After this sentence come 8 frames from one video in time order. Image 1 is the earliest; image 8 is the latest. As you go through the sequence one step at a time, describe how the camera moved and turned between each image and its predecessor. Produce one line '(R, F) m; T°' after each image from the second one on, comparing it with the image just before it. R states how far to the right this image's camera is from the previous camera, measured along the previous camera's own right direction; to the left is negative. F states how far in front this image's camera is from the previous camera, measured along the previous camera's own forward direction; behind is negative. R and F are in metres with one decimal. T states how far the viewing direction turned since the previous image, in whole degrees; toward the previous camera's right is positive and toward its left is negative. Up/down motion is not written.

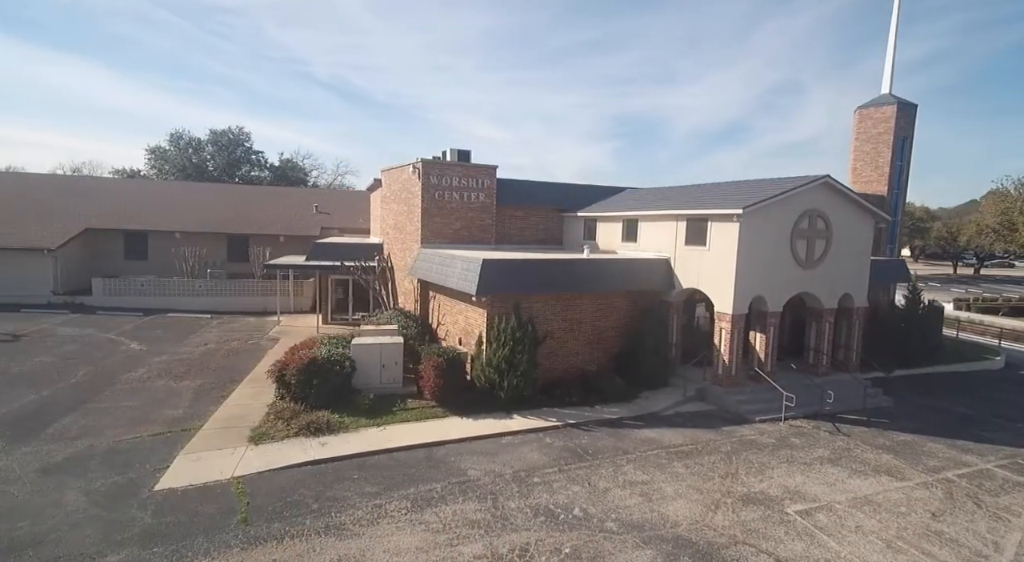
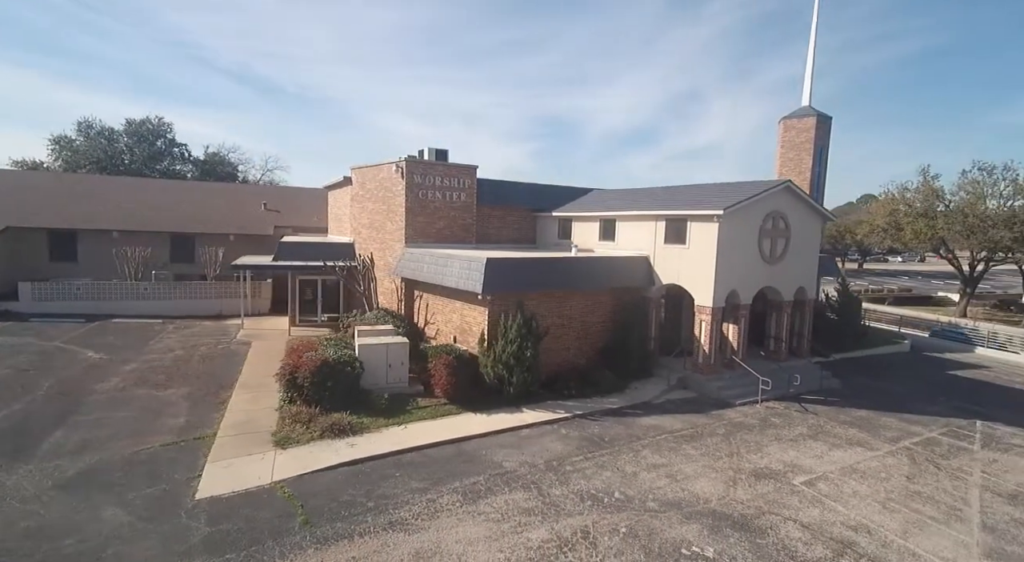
(-1.9, -0.2) m; +8°
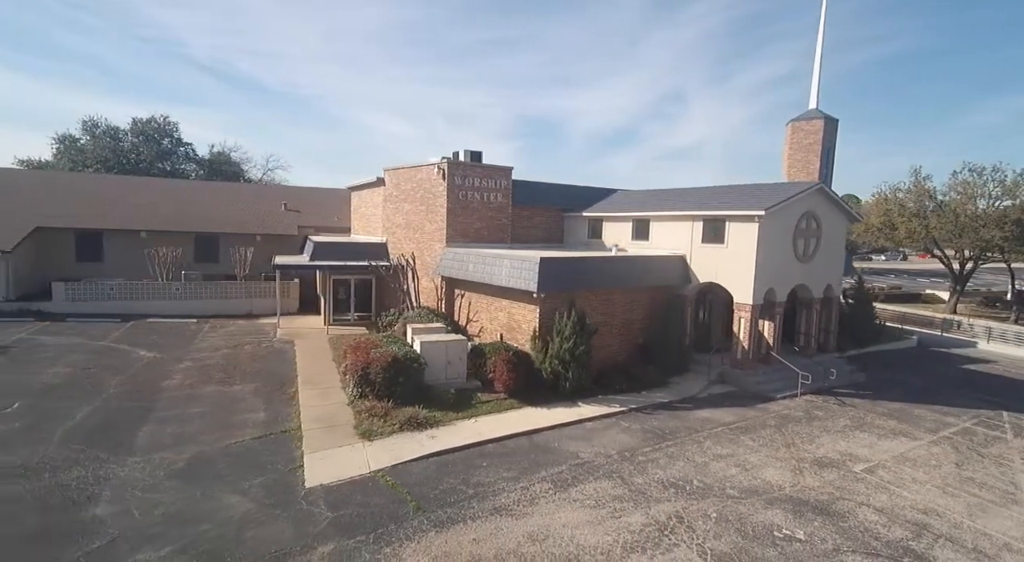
(-1.6, -0.4) m; +1°
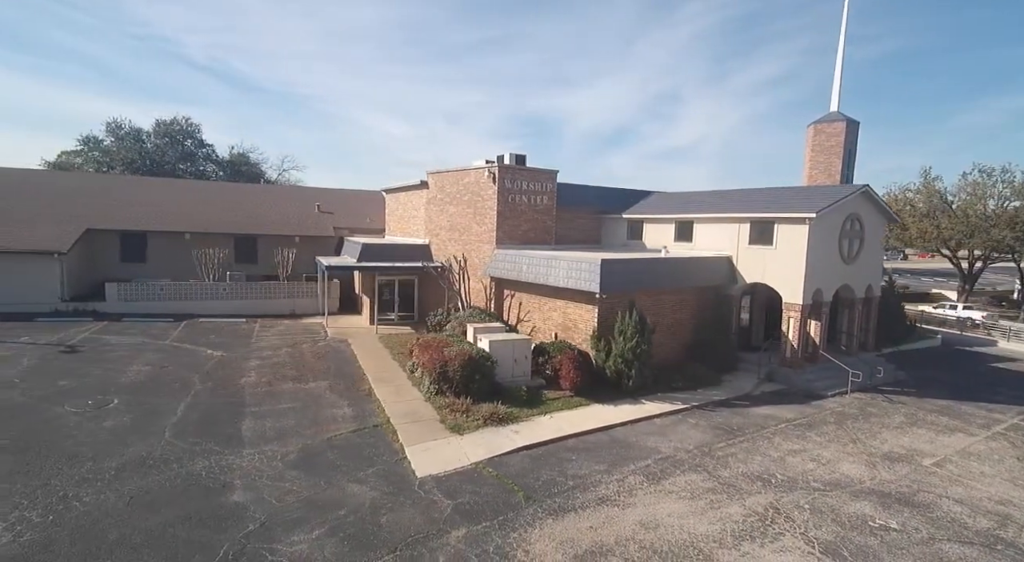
(-1.6, -0.4) m; 0°
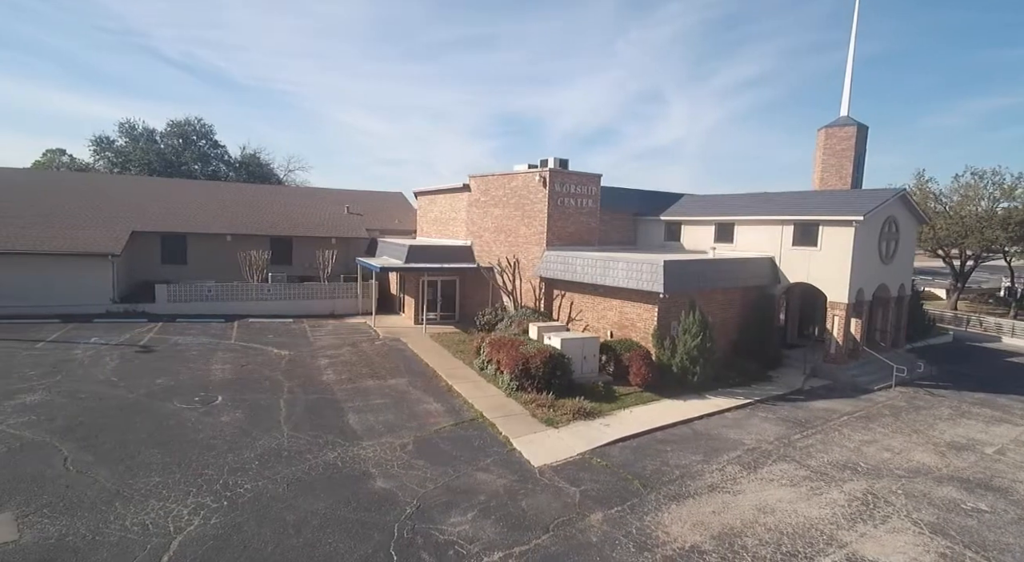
(-2.1, -0.5) m; +1°
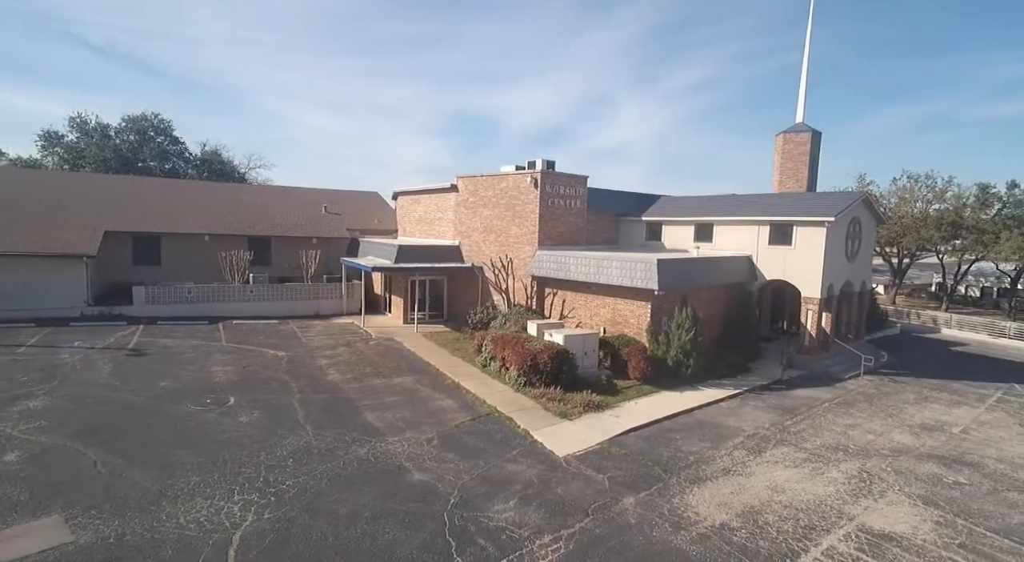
(-1.1, -0.3) m; +4°
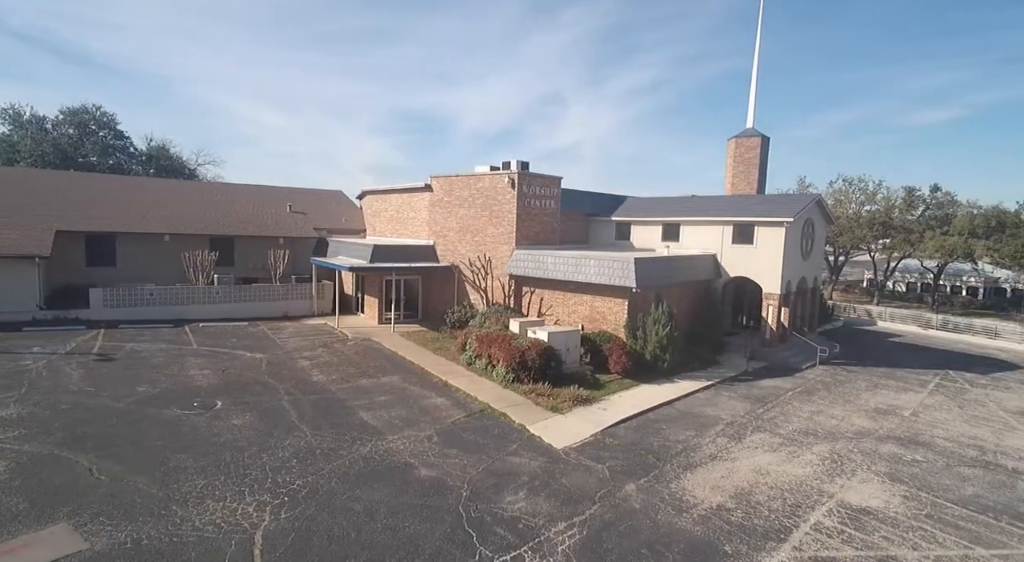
(-0.8, -0.2) m; +5°
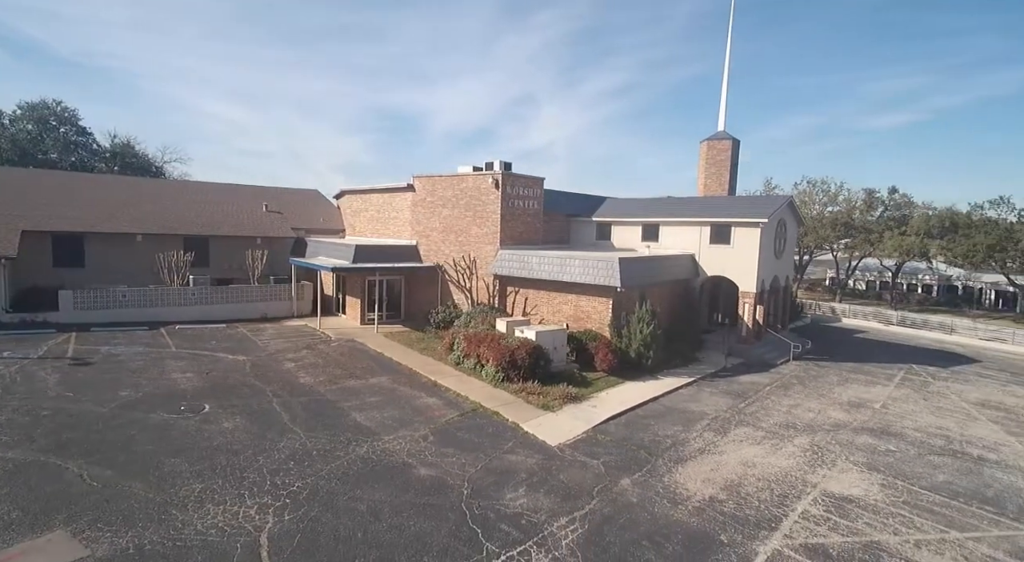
(-0.4, -0.1) m; +3°
